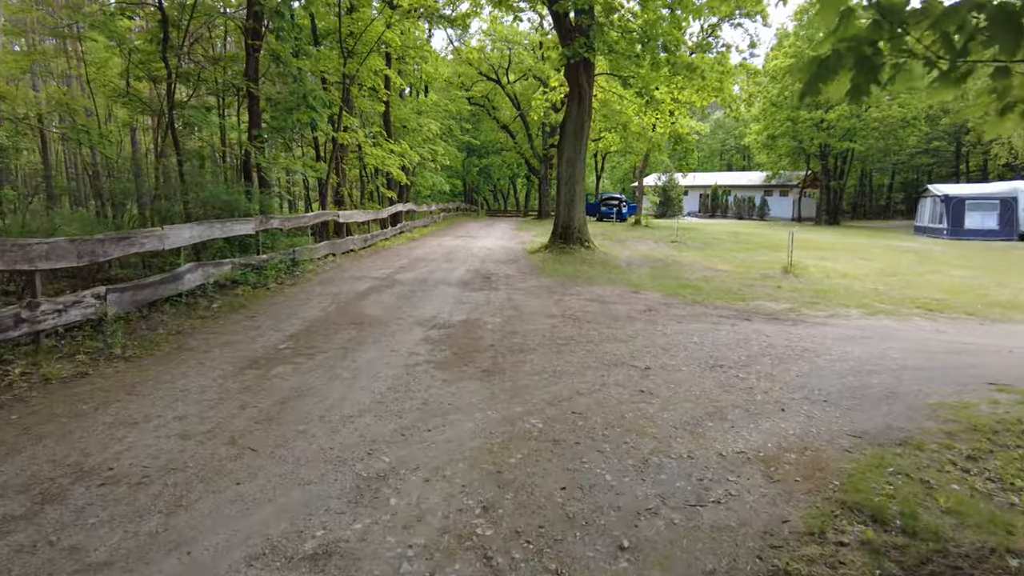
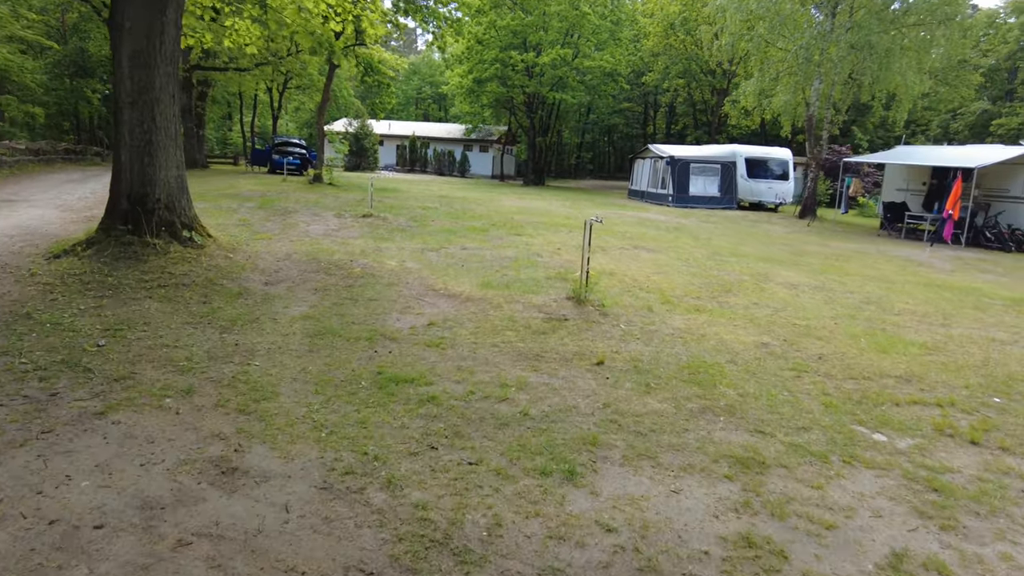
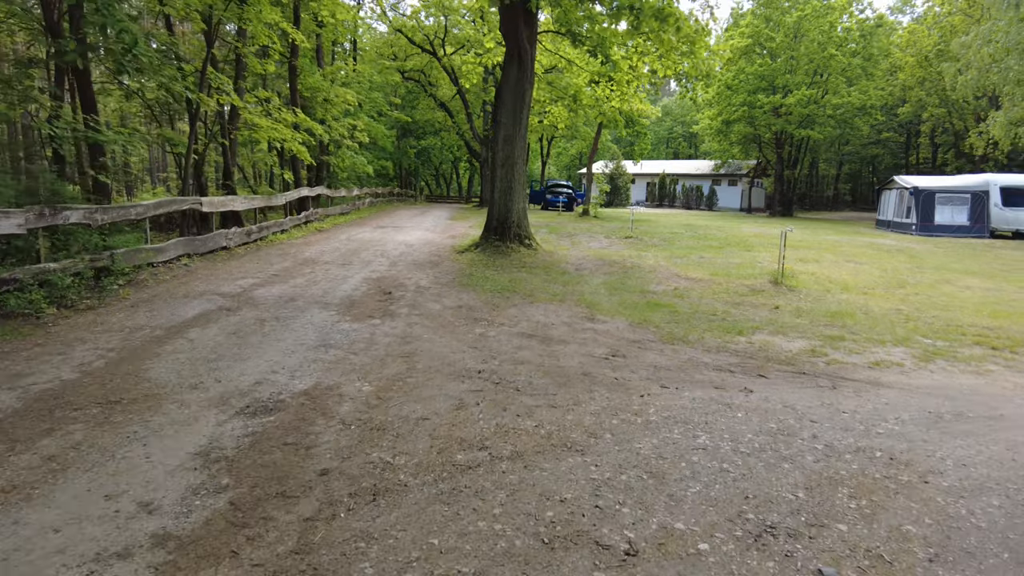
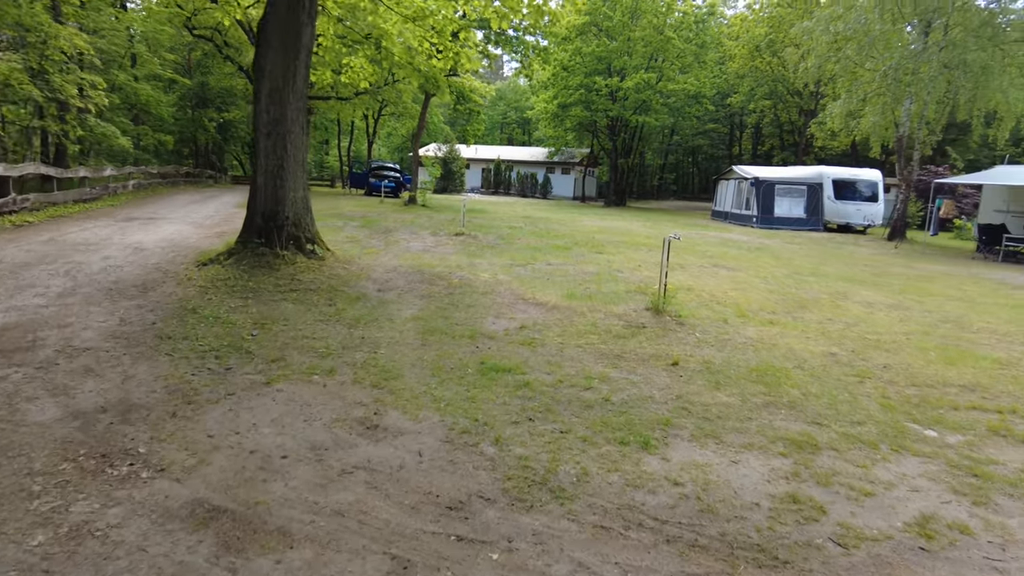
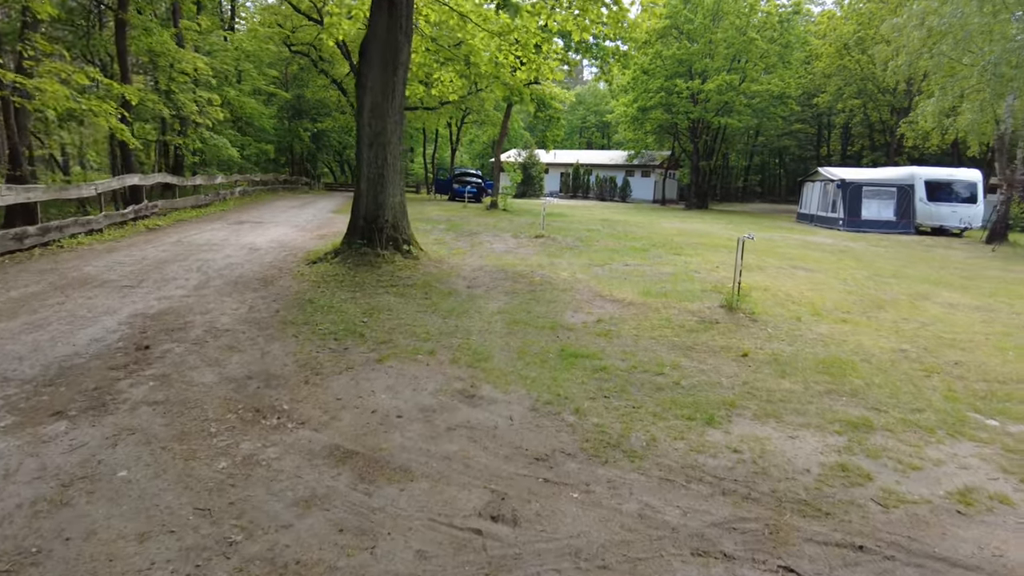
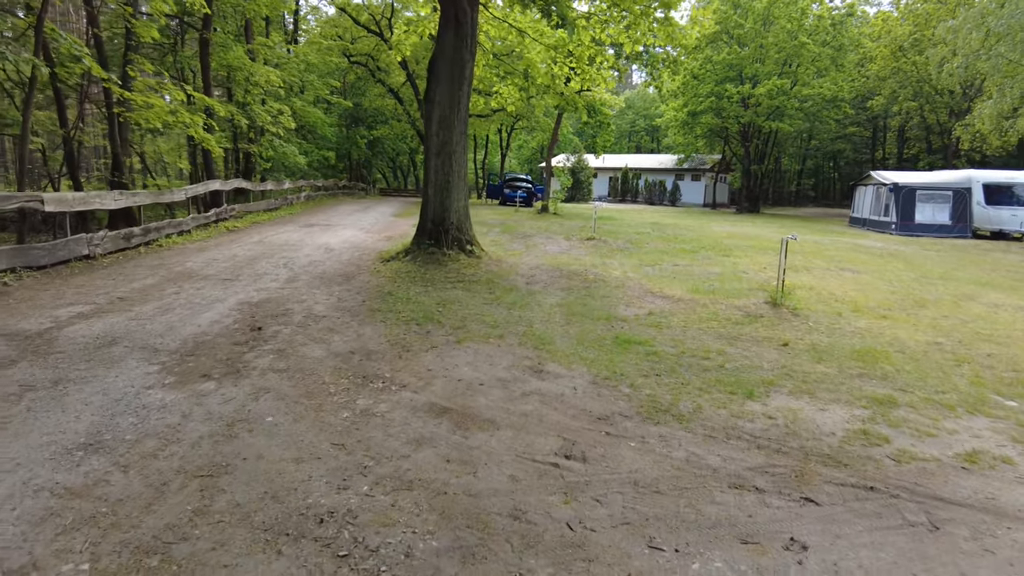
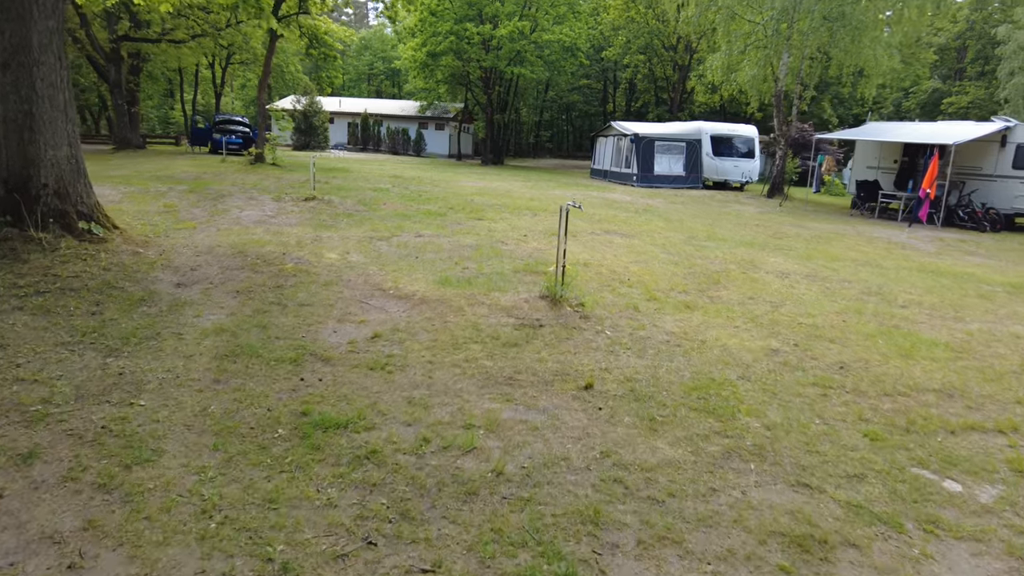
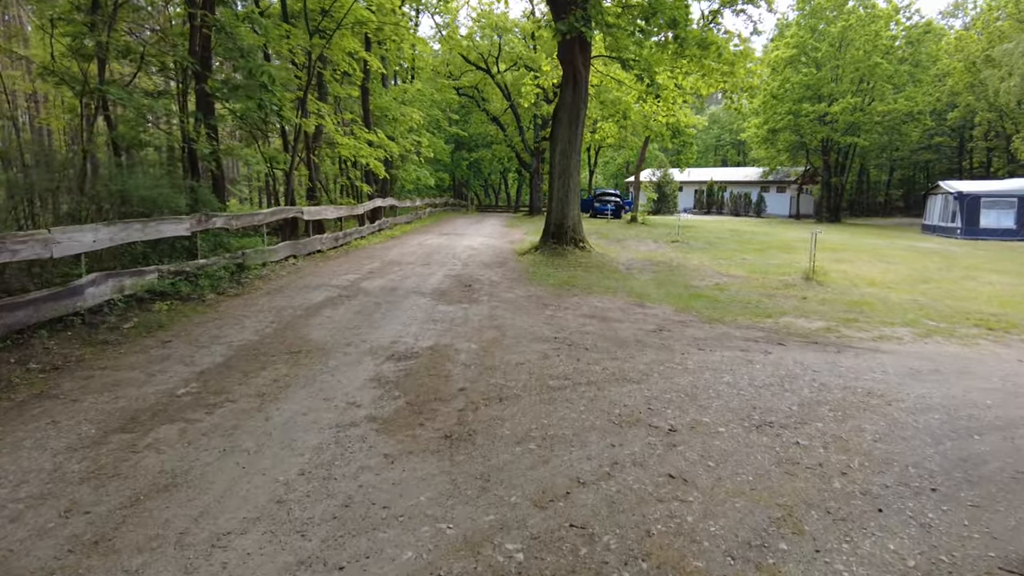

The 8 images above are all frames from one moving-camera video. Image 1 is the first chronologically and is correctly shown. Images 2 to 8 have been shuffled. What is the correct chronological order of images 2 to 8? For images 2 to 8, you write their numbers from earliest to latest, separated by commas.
8, 3, 6, 5, 4, 2, 7
